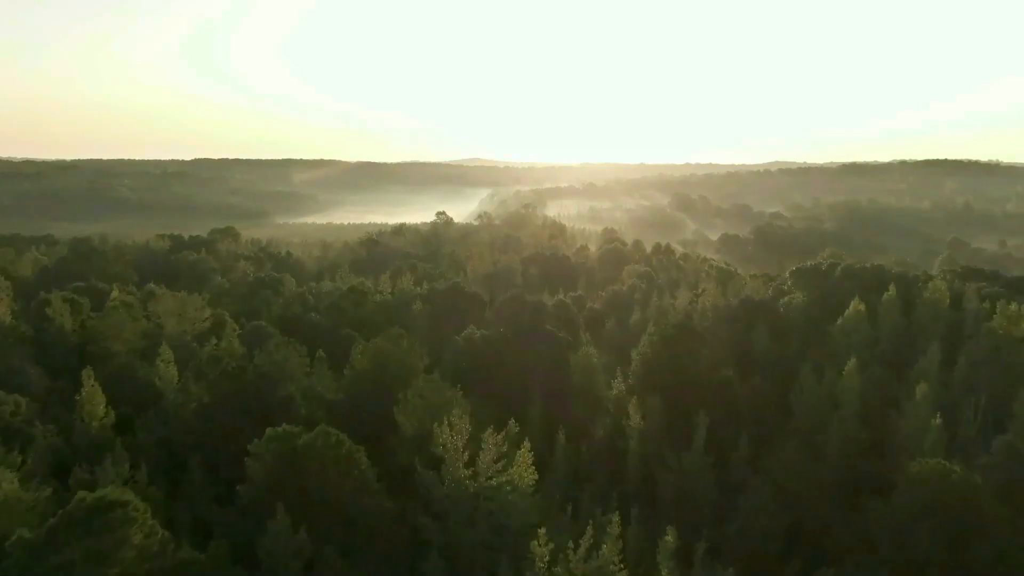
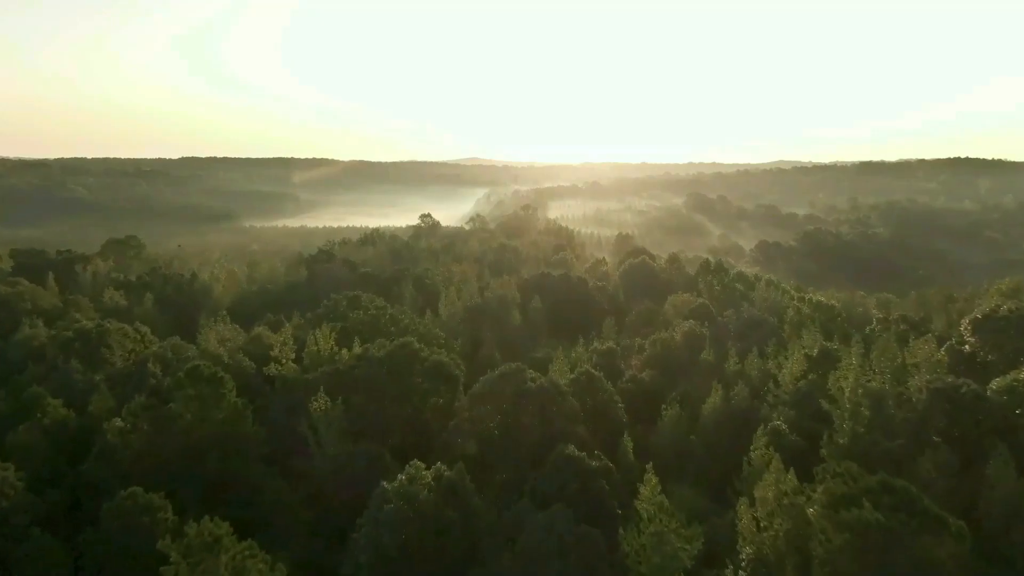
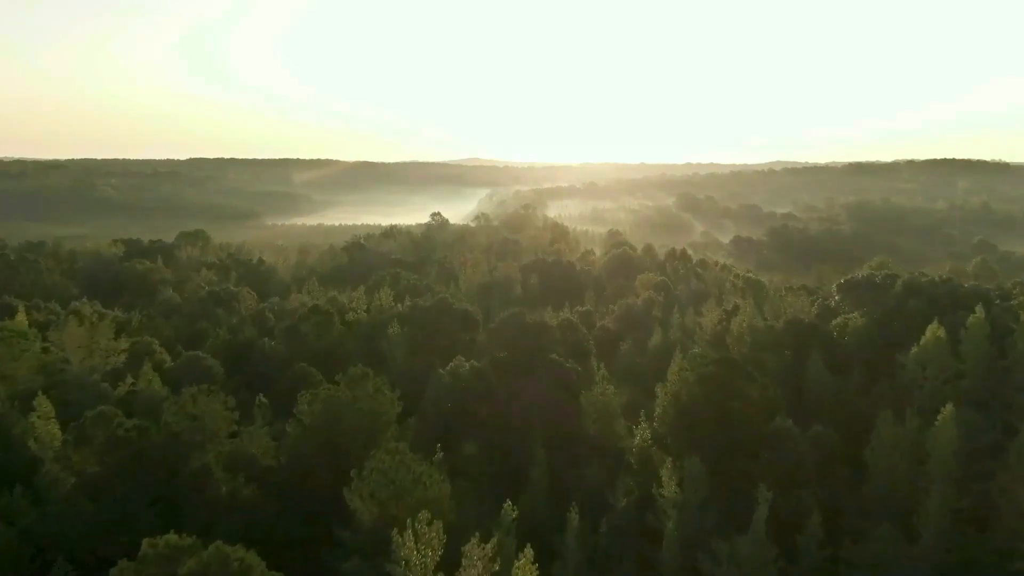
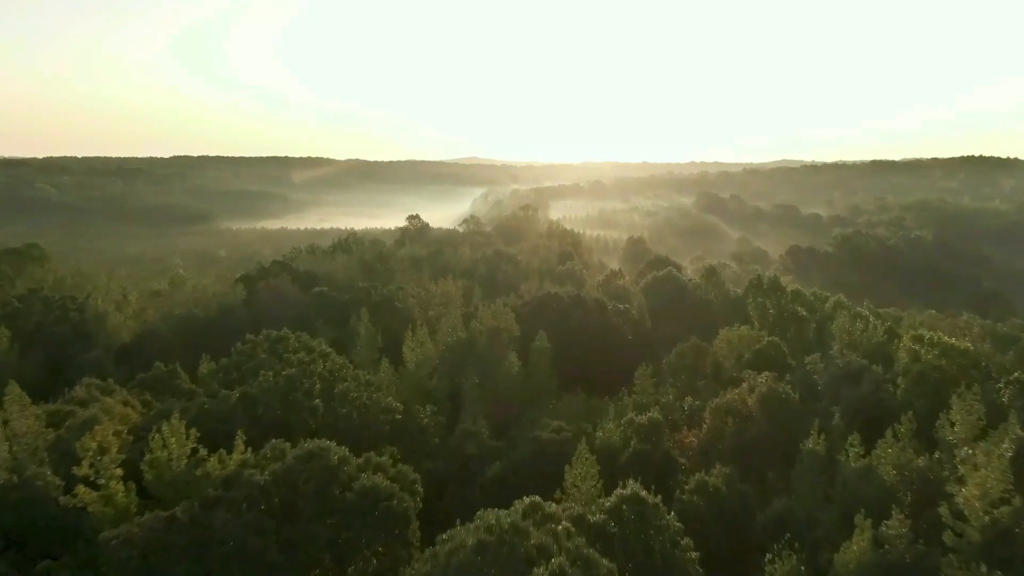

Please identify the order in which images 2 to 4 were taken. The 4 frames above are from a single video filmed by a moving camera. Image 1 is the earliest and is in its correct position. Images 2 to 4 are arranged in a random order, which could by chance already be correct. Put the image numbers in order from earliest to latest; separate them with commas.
3, 2, 4
